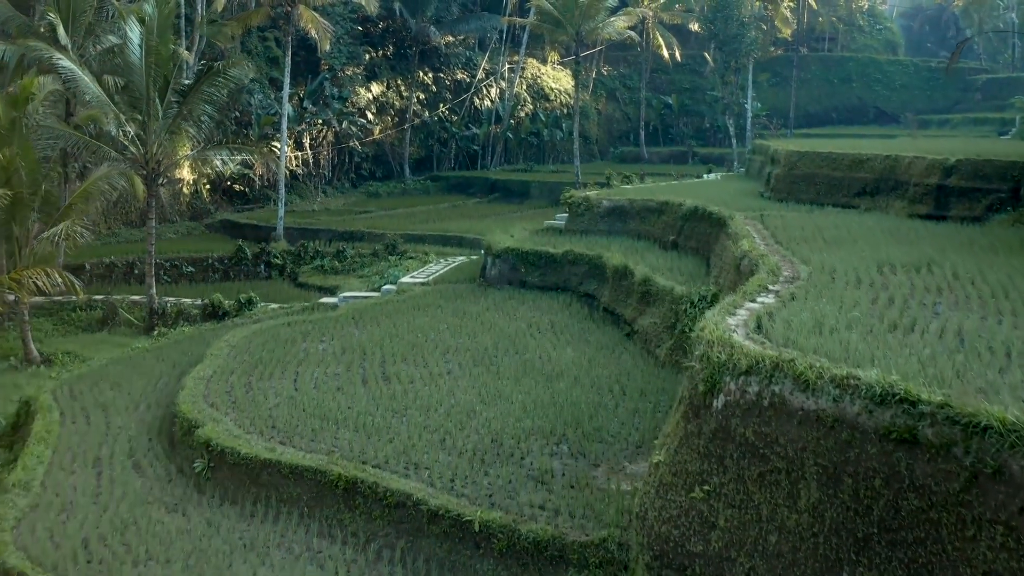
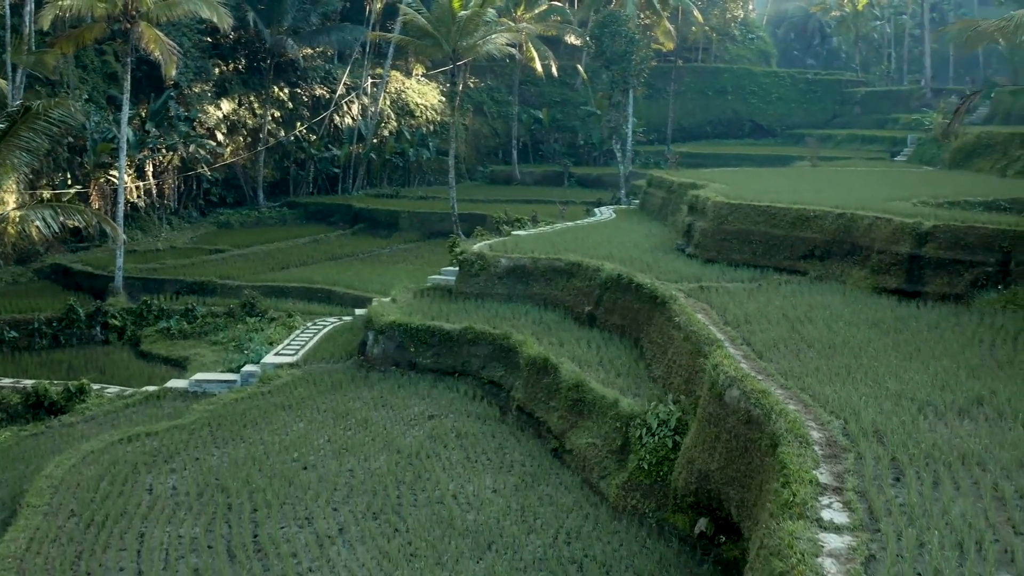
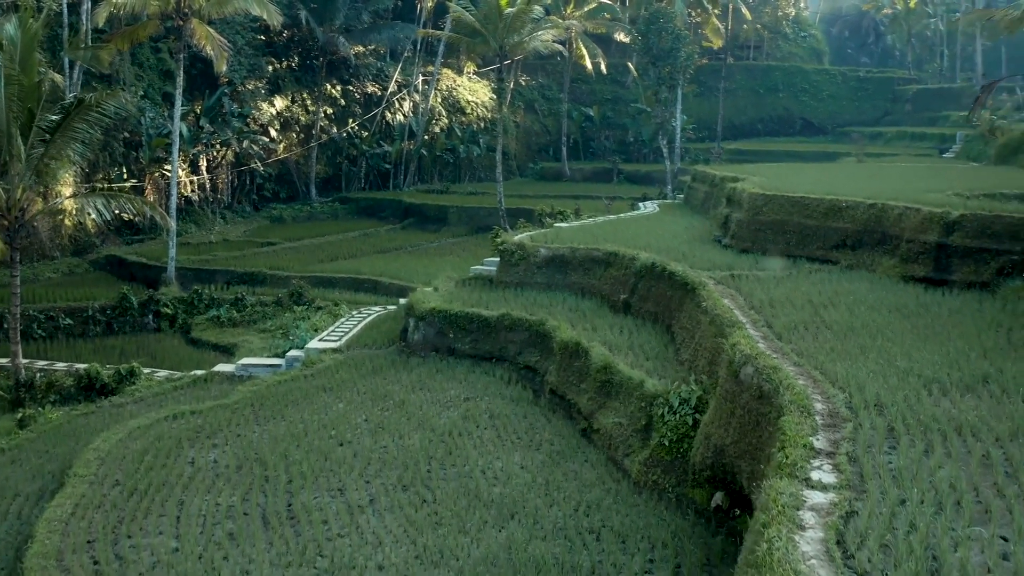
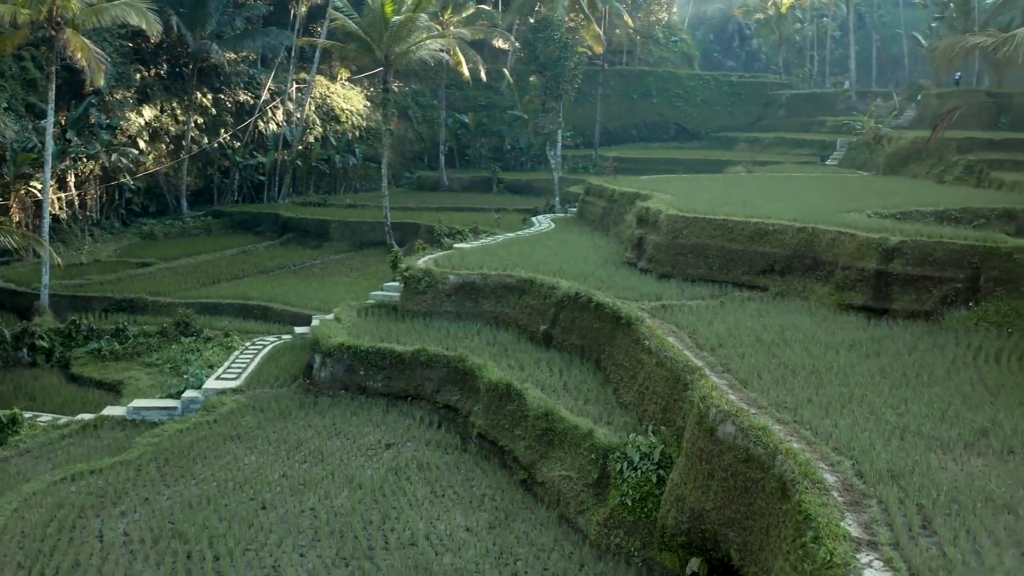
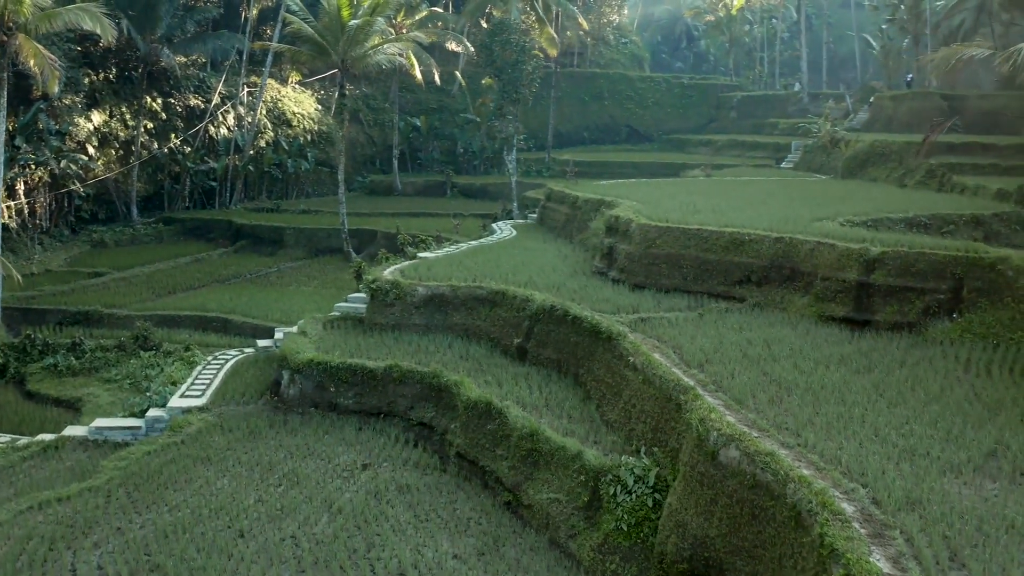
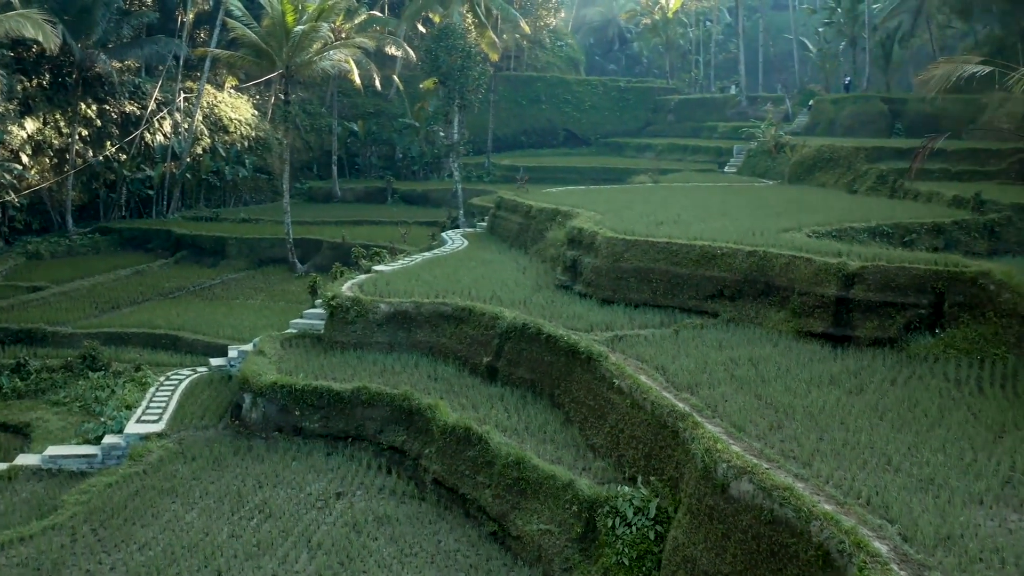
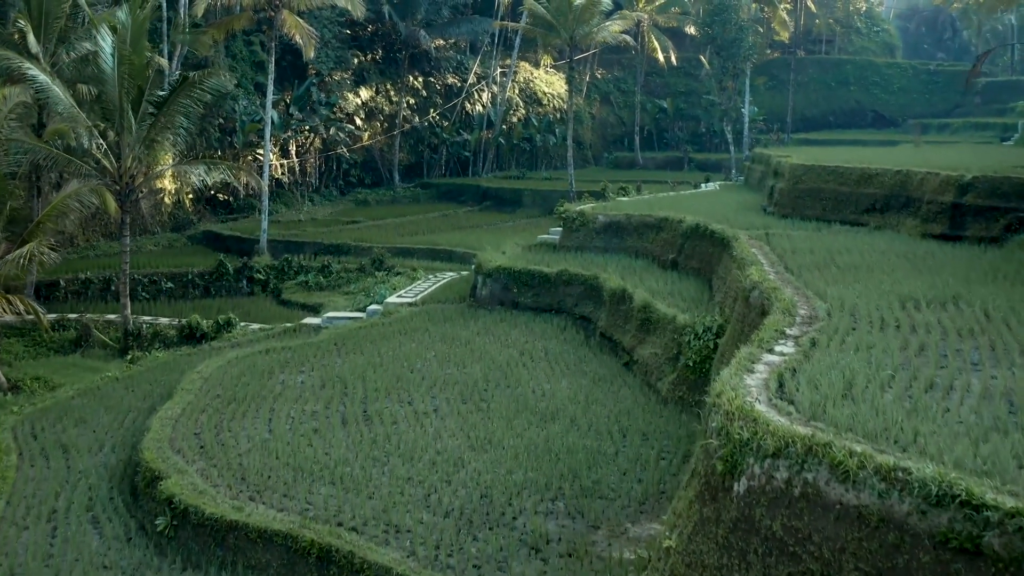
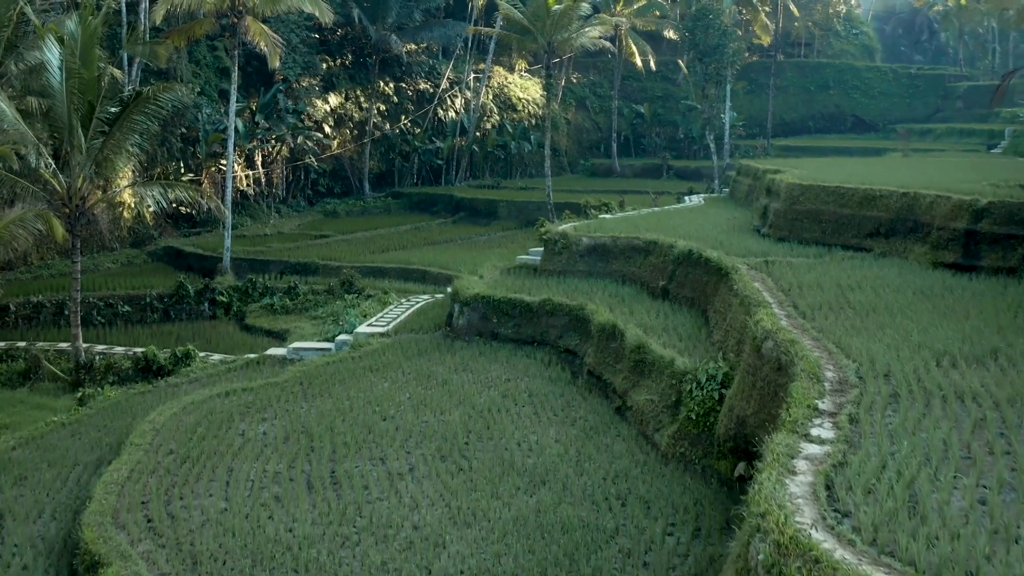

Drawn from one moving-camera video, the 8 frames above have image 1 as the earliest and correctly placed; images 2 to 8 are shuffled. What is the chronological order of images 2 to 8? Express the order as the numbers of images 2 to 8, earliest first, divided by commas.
7, 8, 3, 2, 4, 5, 6
